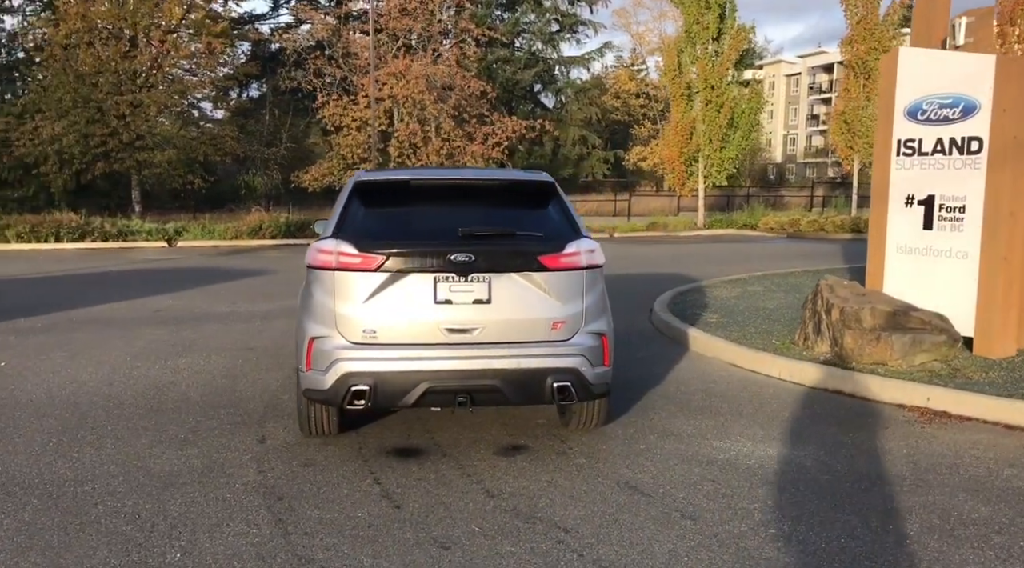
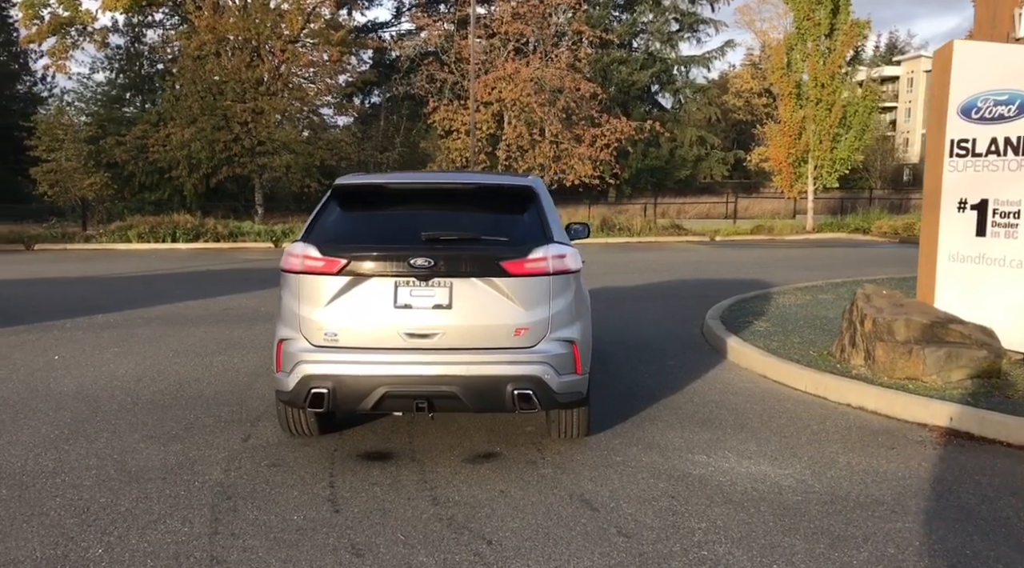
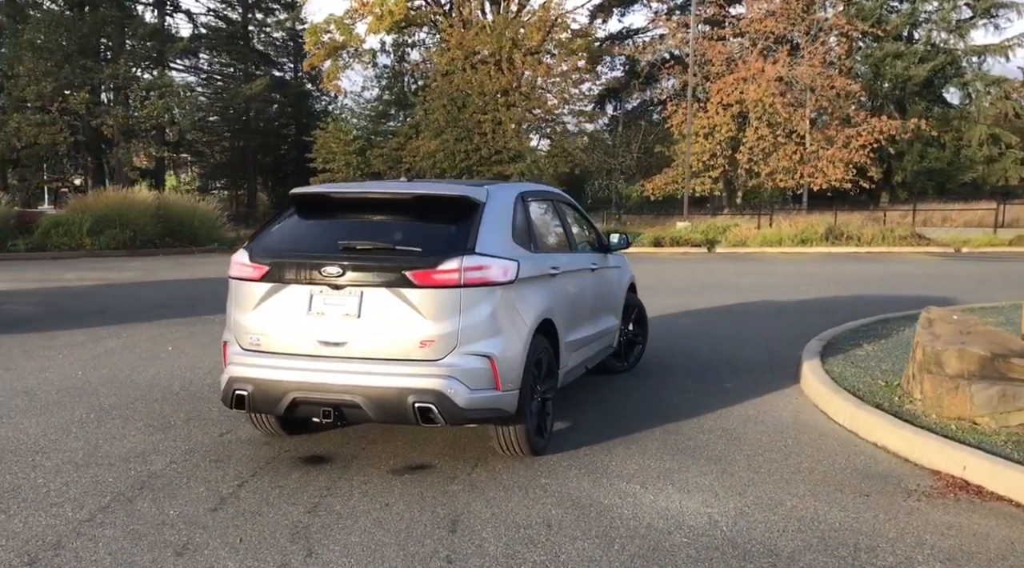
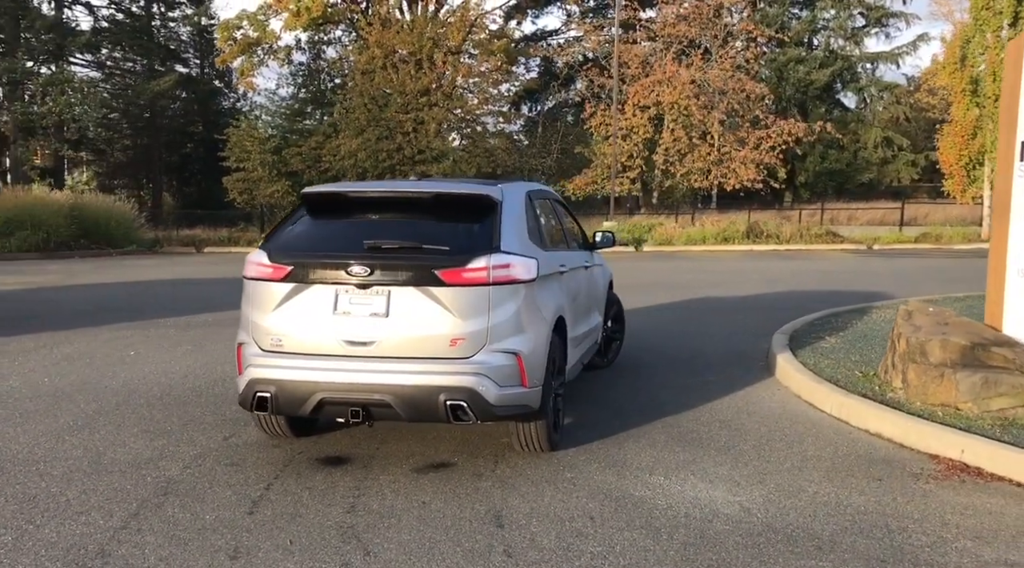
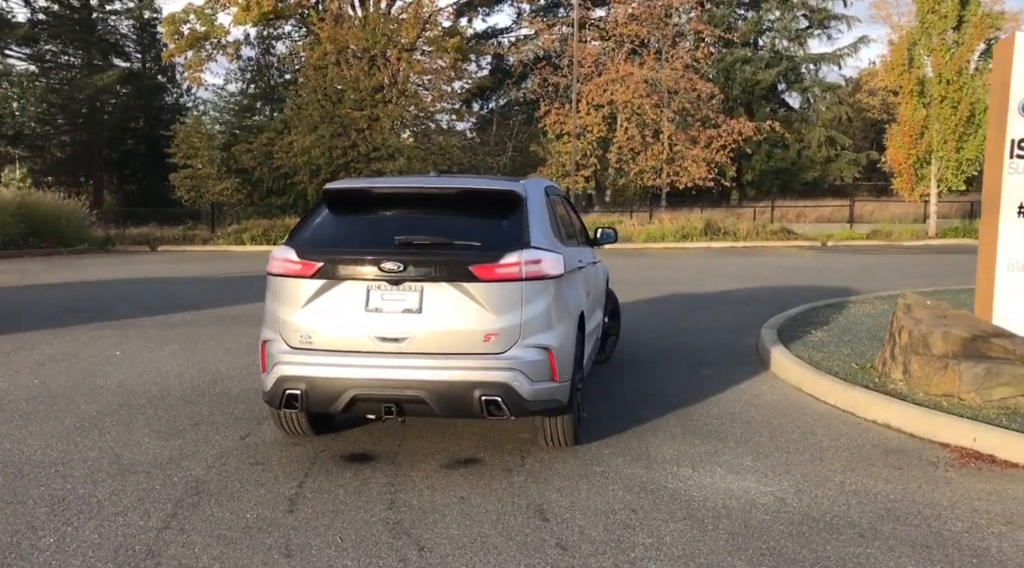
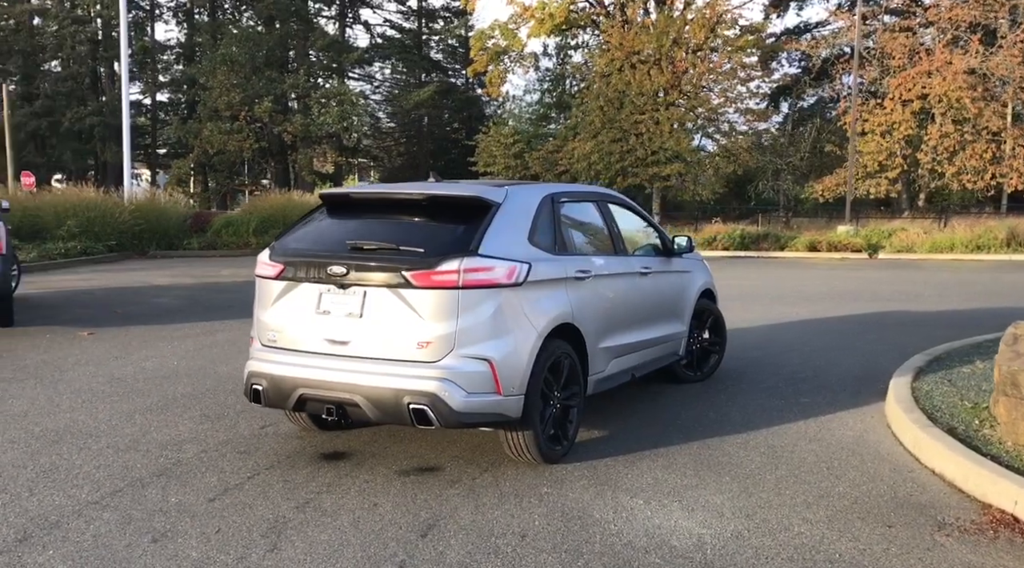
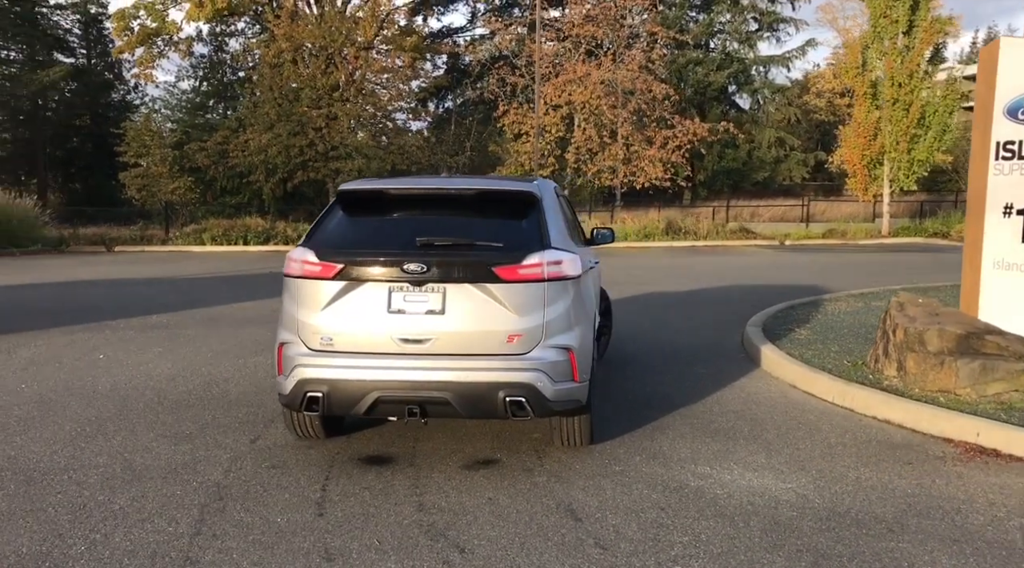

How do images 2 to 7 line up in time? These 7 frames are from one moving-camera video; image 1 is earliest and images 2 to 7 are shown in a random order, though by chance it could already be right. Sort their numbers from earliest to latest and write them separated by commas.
2, 7, 5, 4, 3, 6
